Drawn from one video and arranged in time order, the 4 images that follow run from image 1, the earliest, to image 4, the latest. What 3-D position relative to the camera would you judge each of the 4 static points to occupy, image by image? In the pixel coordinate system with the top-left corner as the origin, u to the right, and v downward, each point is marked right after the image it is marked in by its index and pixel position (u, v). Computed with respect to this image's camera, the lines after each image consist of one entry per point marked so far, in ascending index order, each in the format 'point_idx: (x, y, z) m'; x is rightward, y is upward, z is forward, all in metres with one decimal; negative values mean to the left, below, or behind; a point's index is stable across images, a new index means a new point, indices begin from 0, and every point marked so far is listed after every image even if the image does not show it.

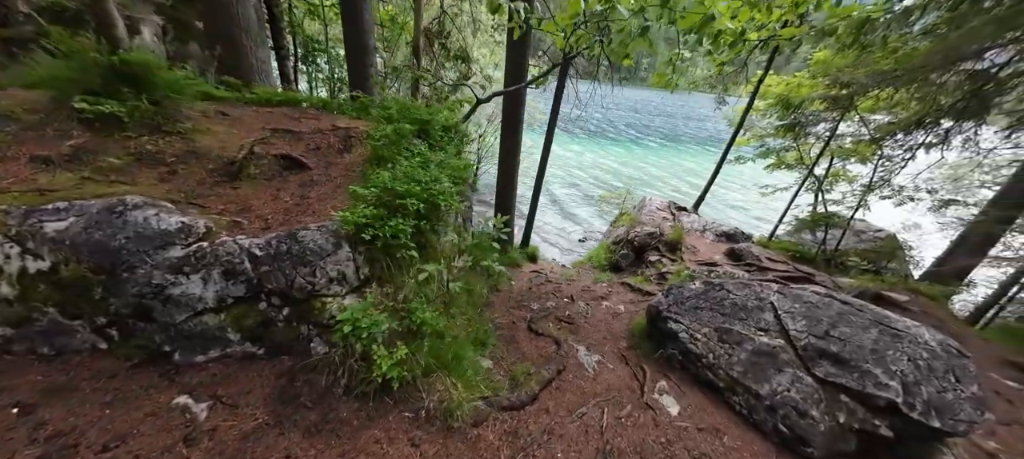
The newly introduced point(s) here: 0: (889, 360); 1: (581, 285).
0: (+3.2, -1.1, +2.9) m
1: (+1.5, -1.2, +7.3) m
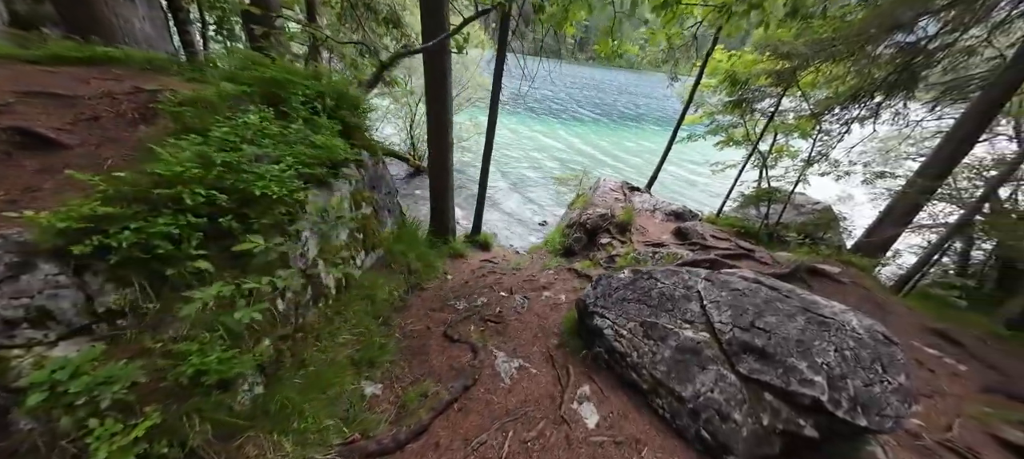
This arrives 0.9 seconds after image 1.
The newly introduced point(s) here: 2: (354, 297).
0: (+2.3, -0.9, +2.6) m
1: (+0.3, -0.9, +6.9) m
2: (-1.5, -0.7, +3.2) m
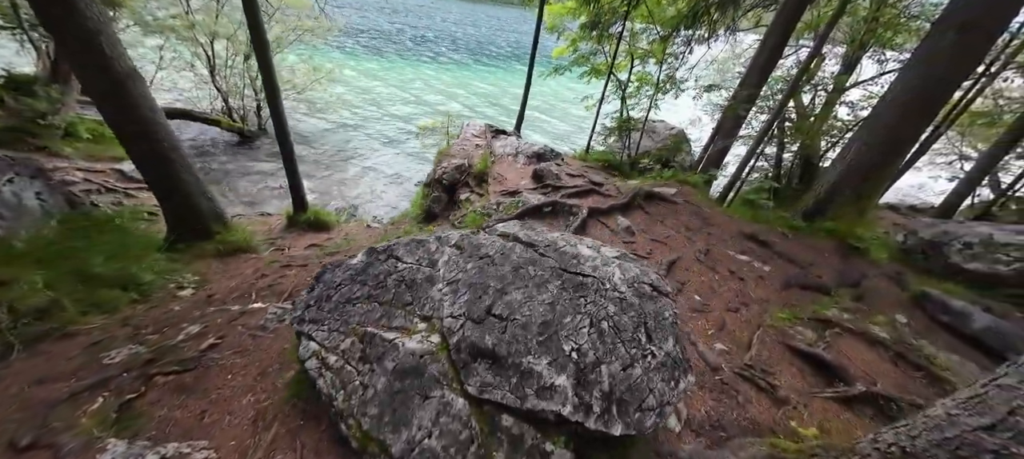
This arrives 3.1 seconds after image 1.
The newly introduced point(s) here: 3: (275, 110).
0: (+0.3, -0.6, +1.7) m
1: (-2.8, -0.4, +5.4) m
2: (-3.6, -0.9, +1.4) m
3: (-4.5, +2.3, +6.3) m
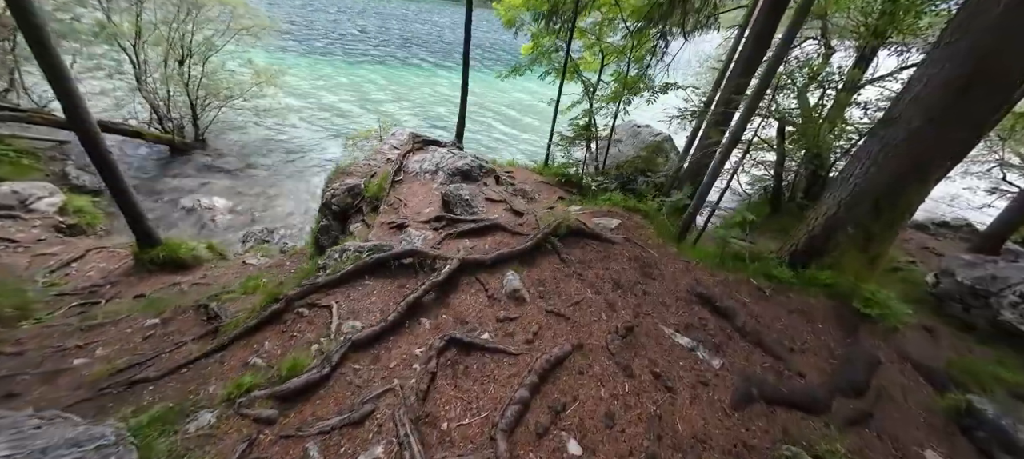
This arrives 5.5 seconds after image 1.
0: (-1.6, -1.2, +0.1) m
1: (-4.5, -1.1, +3.8) m
2: (-5.5, -1.6, -0.1) m
3: (-6.2, +1.5, +4.8) m
